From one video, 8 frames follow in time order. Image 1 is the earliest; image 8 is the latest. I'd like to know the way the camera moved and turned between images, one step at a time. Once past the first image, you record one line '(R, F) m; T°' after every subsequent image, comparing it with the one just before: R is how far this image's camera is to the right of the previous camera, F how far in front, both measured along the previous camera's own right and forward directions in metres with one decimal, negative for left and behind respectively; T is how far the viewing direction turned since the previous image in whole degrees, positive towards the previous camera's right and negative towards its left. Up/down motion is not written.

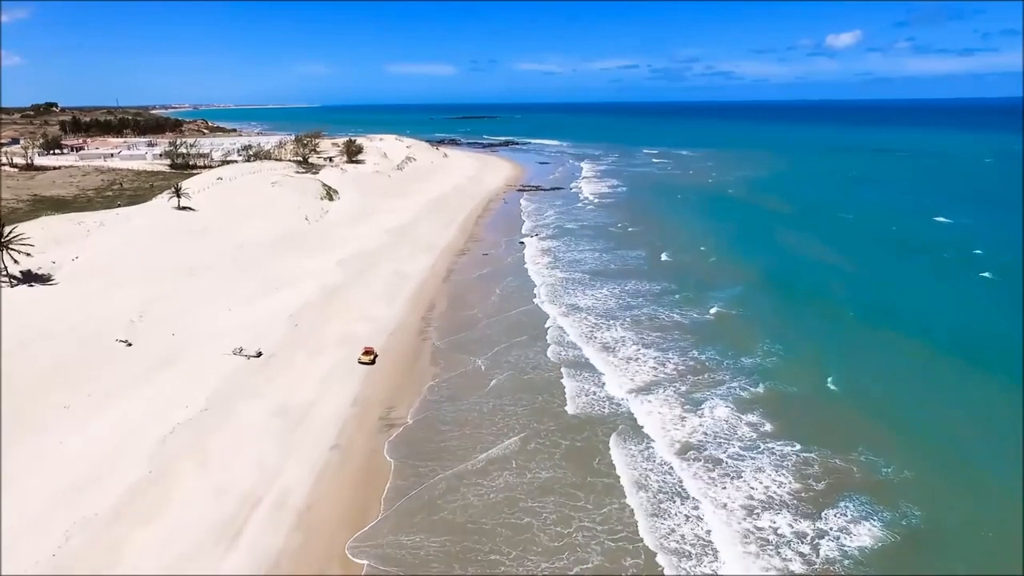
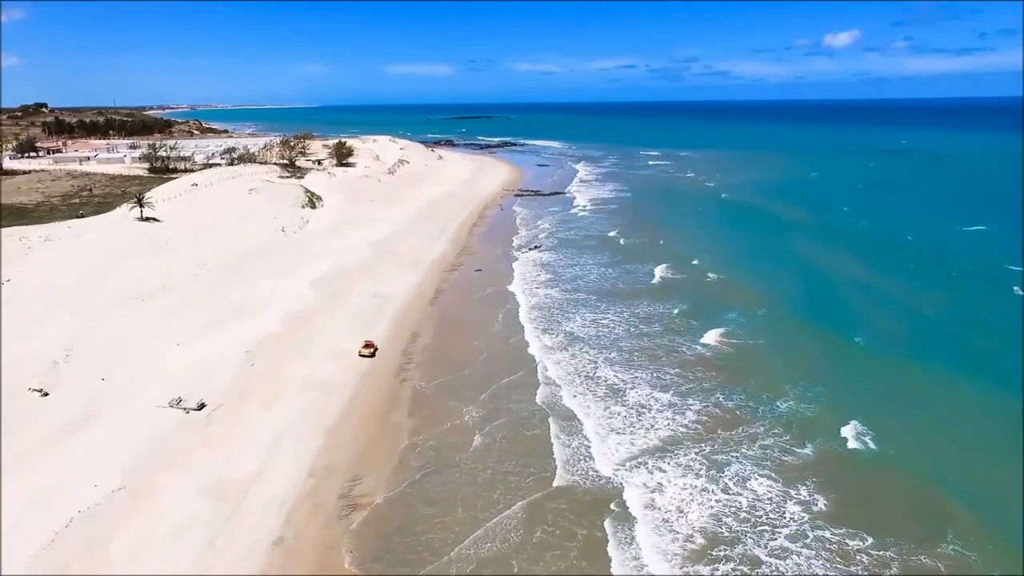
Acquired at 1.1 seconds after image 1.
(+0.1, +3.0) m; 0°
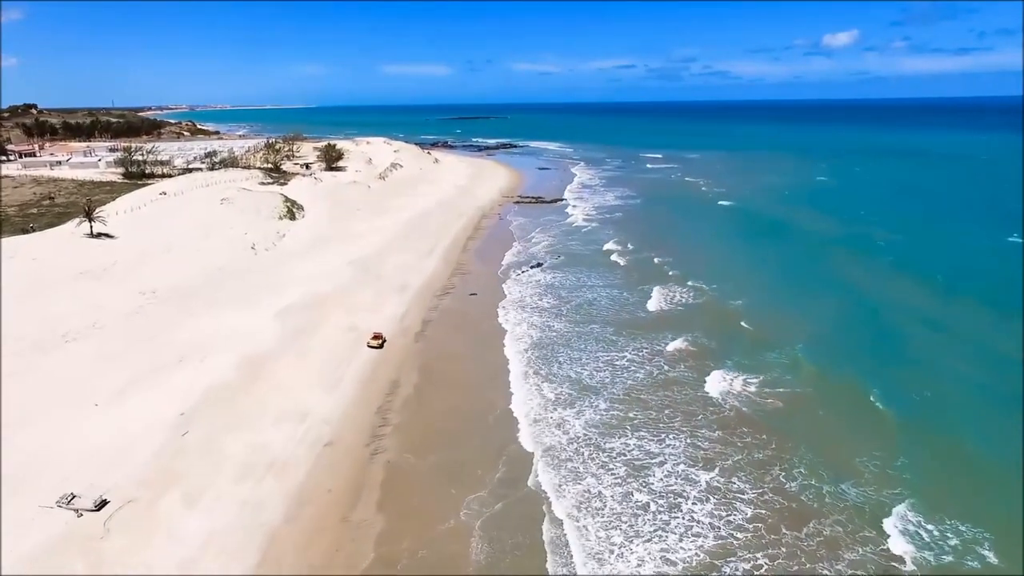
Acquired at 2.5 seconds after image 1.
(0.0, +3.6) m; 0°
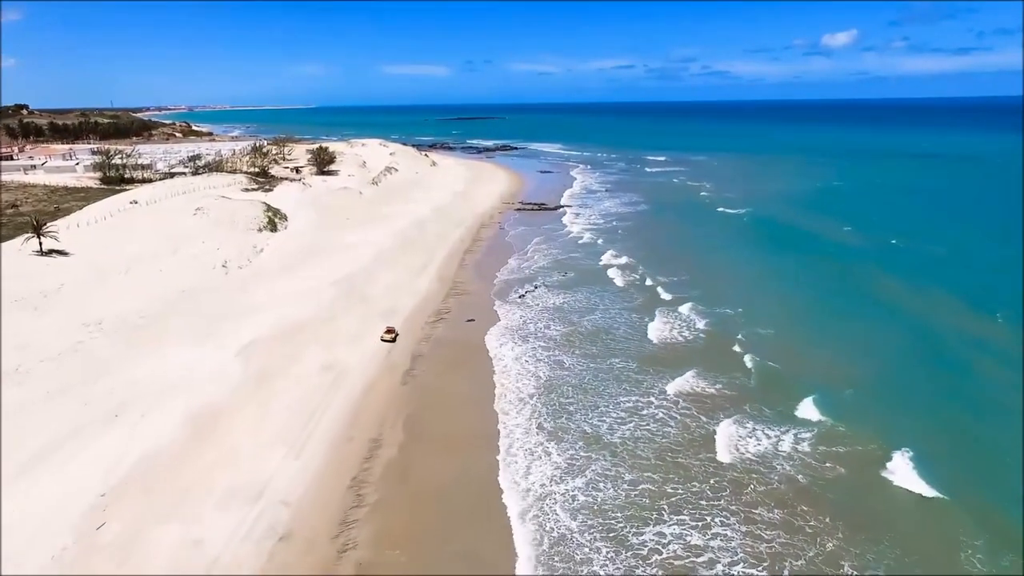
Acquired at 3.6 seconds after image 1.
(-0.1, +3.0) m; 0°
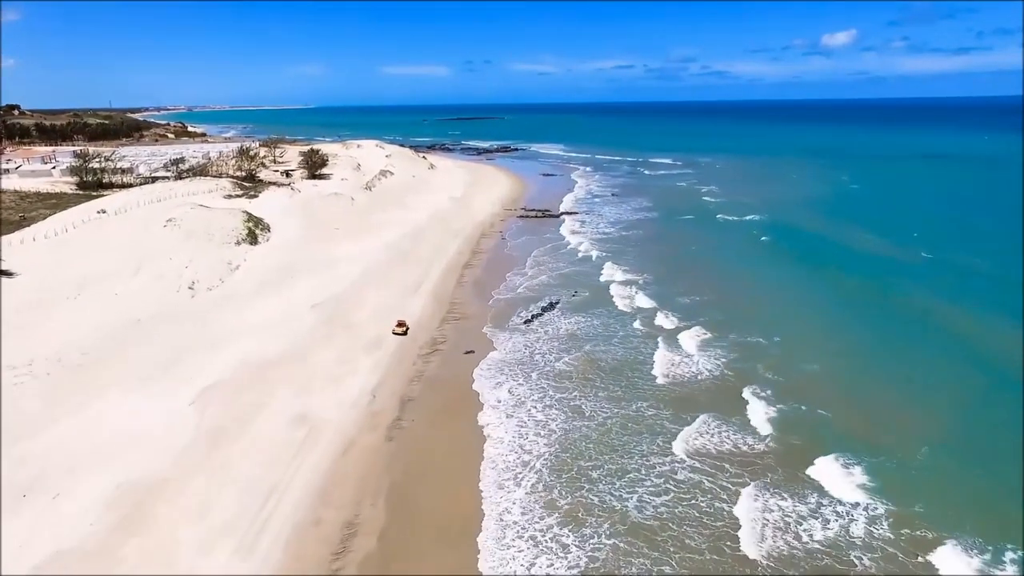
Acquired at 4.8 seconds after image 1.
(-0.2, +2.9) m; 0°
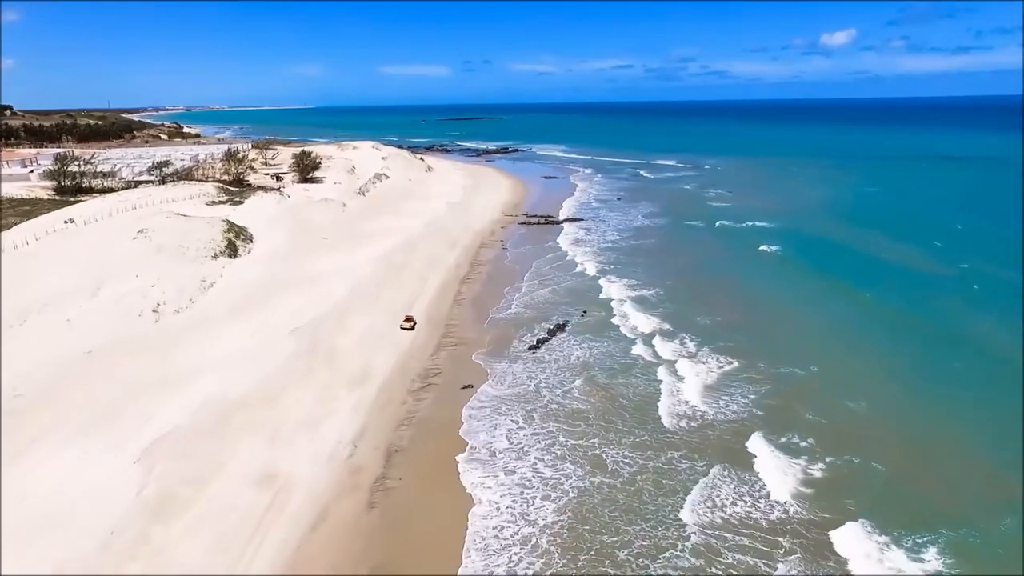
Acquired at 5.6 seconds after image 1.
(-0.1, +2.4) m; 0°
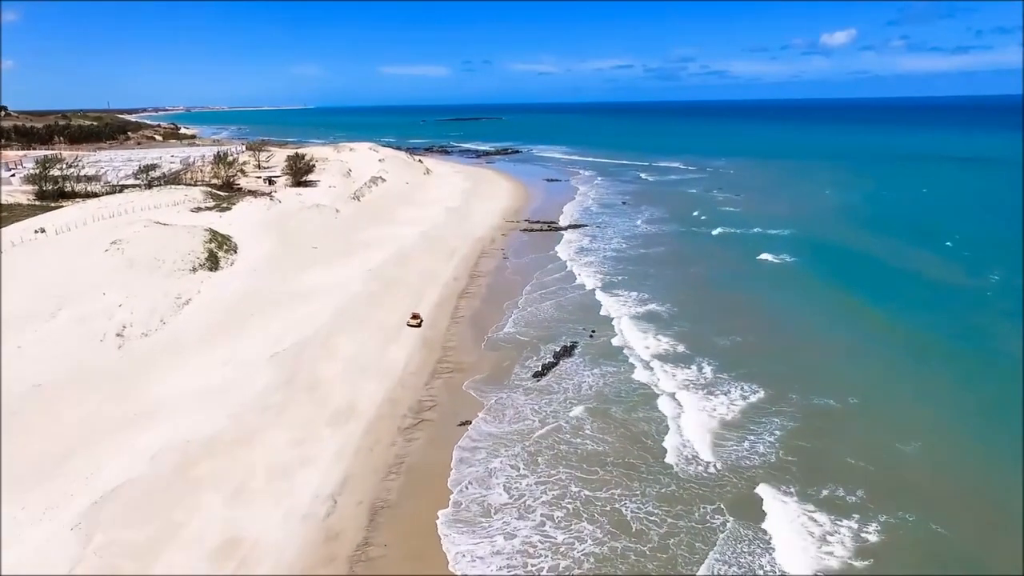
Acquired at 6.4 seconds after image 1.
(-0.1, +1.9) m; 0°
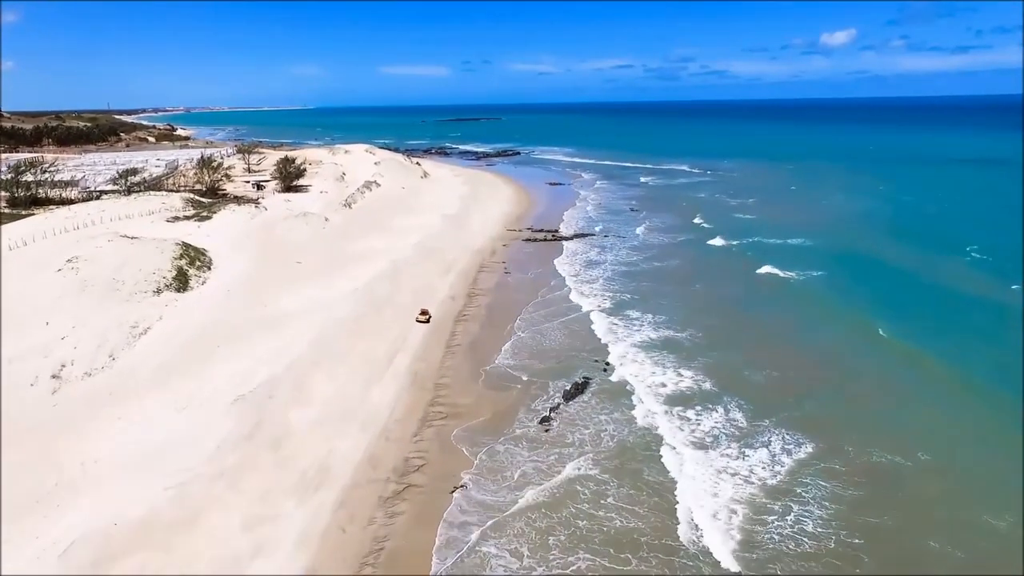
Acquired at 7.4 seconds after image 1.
(-0.1, +2.6) m; 0°
